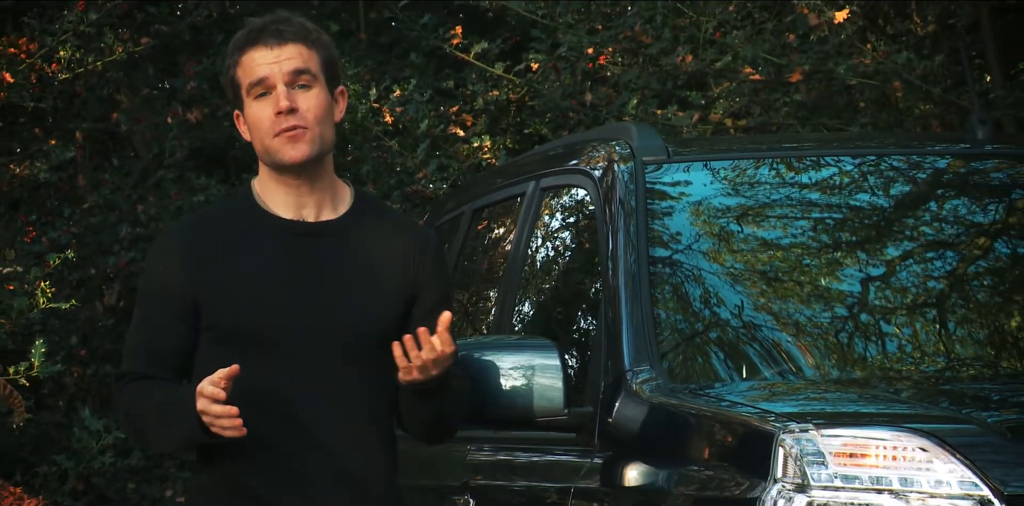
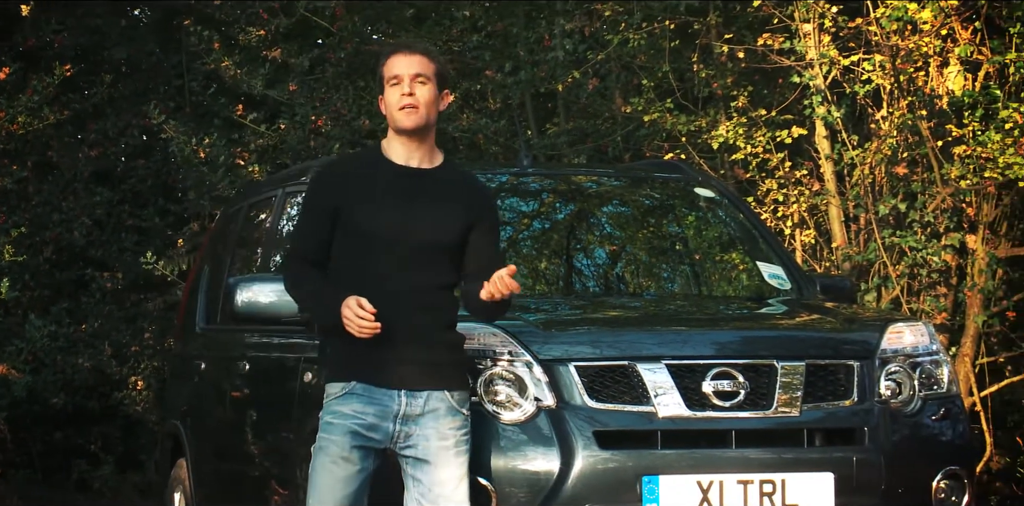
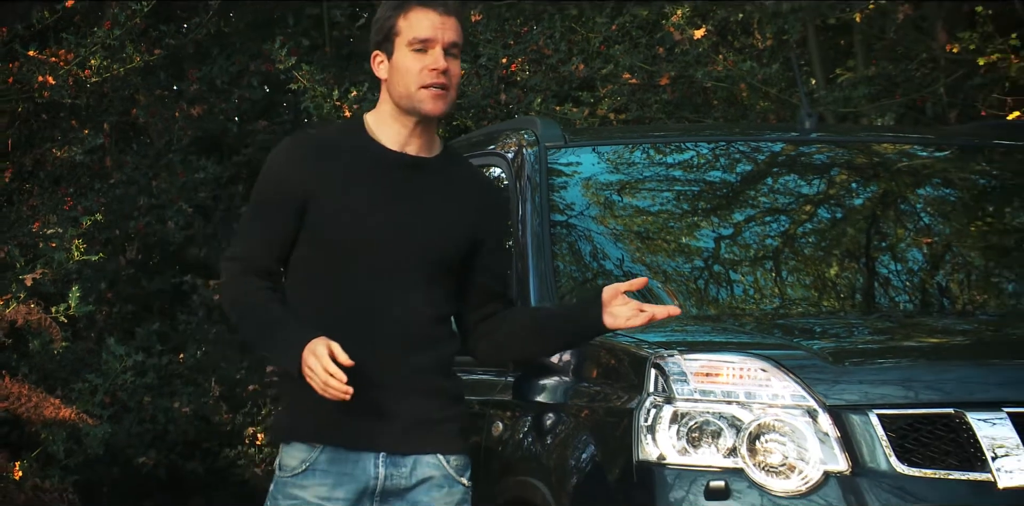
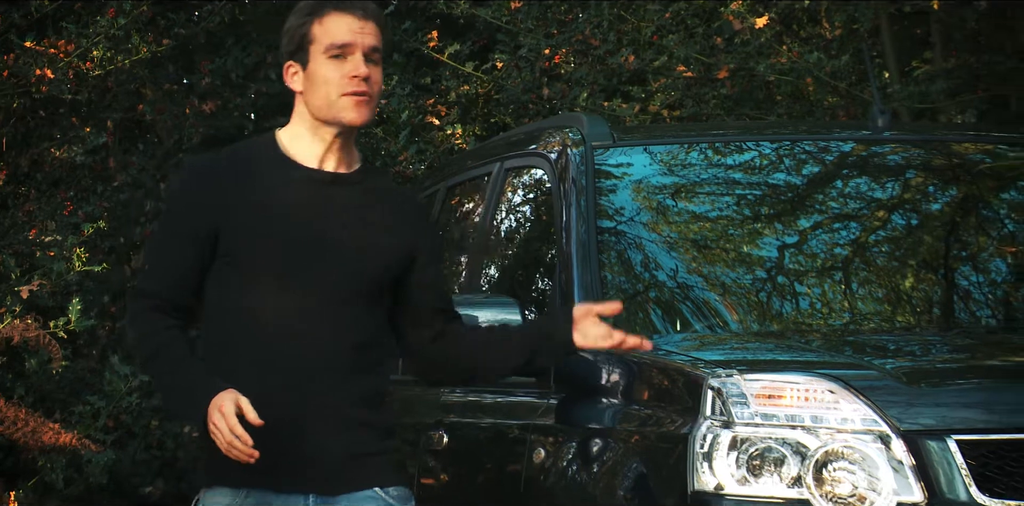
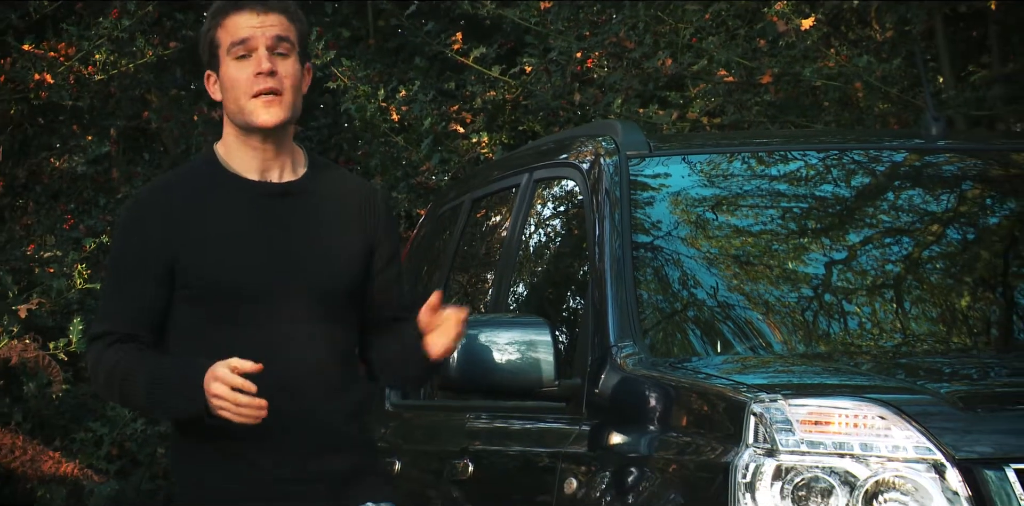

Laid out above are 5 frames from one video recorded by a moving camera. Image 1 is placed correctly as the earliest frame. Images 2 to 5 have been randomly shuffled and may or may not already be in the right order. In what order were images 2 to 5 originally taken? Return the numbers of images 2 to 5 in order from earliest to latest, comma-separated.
5, 4, 3, 2
